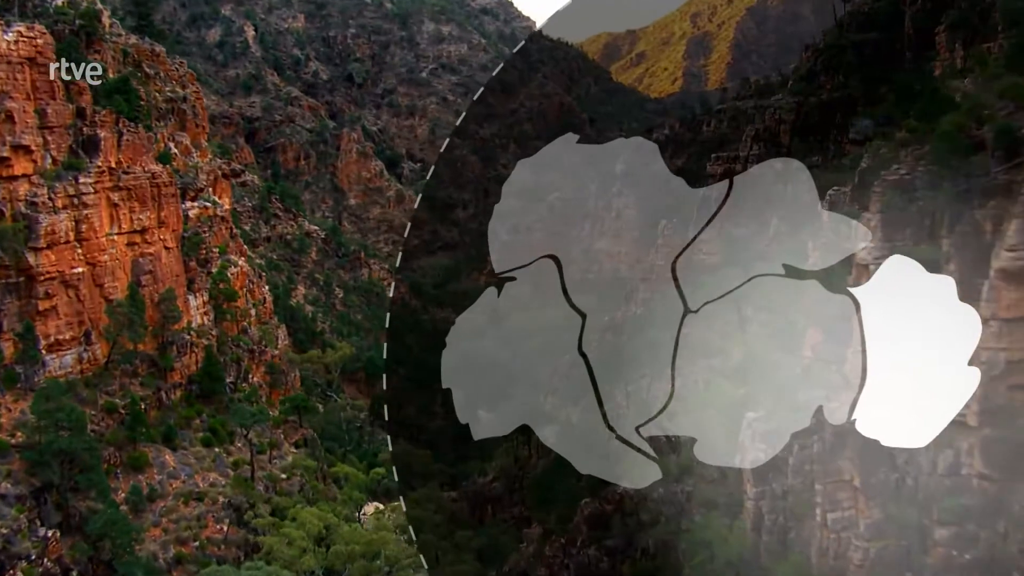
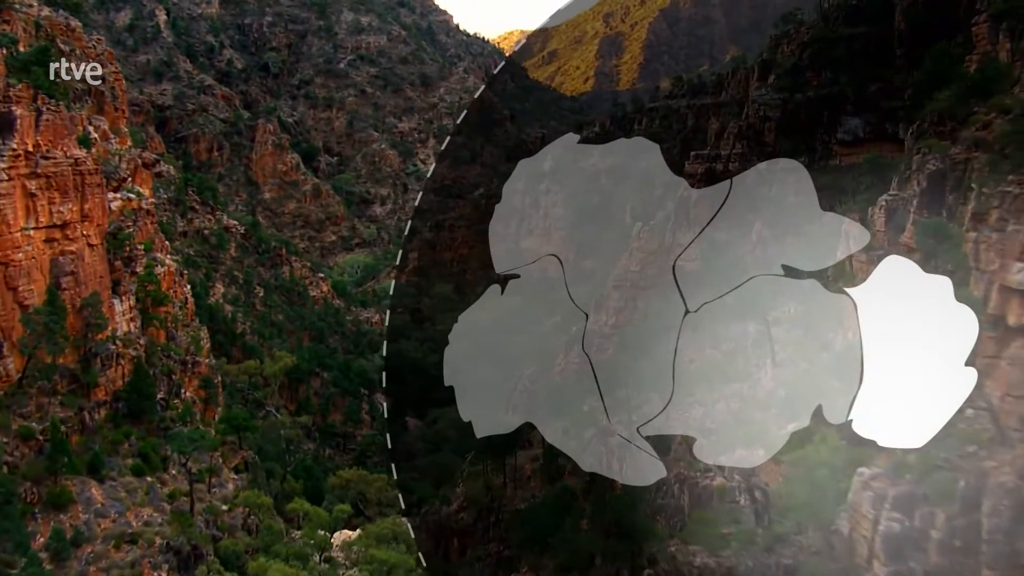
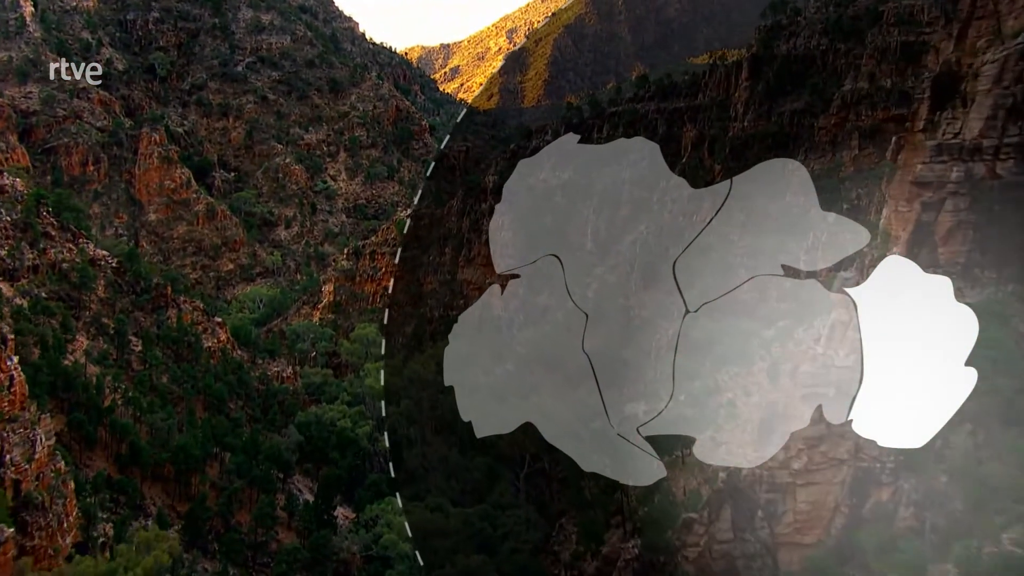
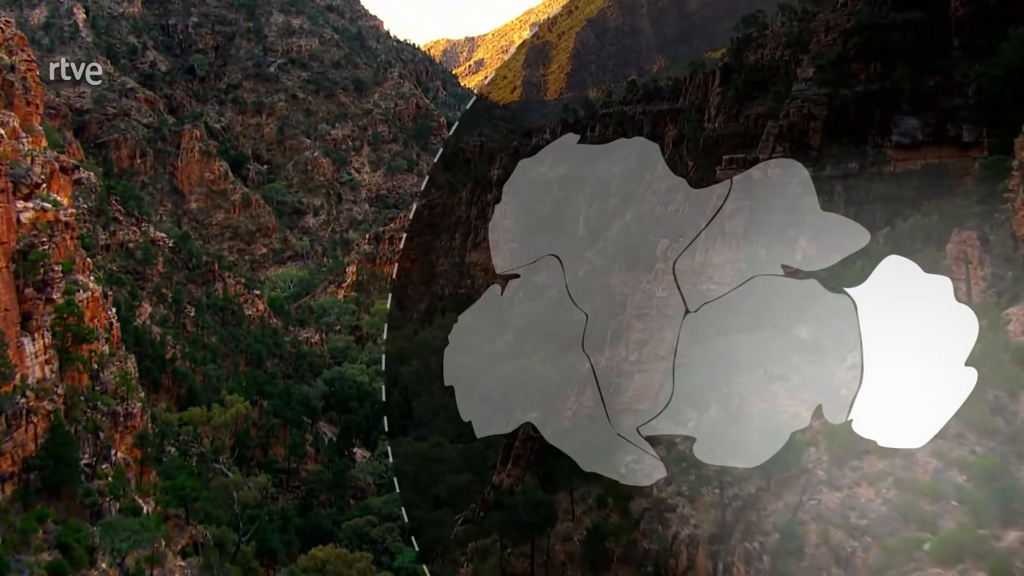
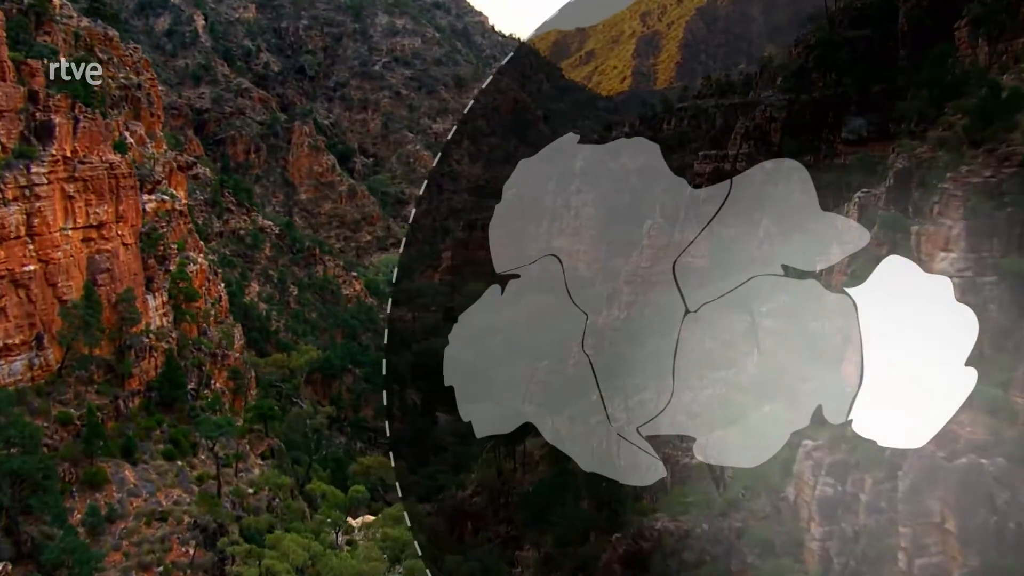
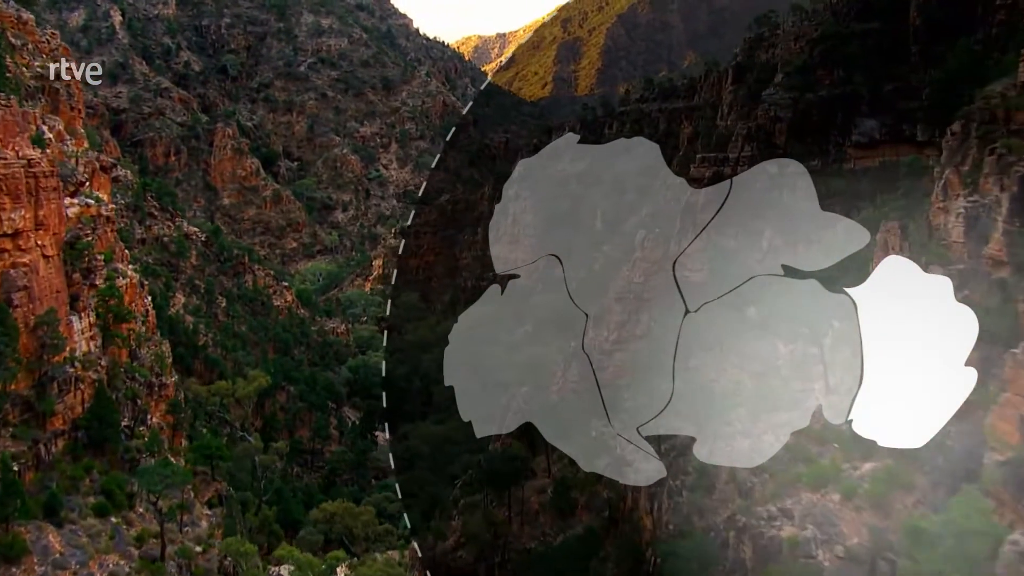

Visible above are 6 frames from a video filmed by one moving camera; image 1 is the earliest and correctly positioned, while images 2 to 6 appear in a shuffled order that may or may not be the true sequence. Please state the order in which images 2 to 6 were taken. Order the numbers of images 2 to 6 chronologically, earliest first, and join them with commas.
5, 2, 6, 4, 3
